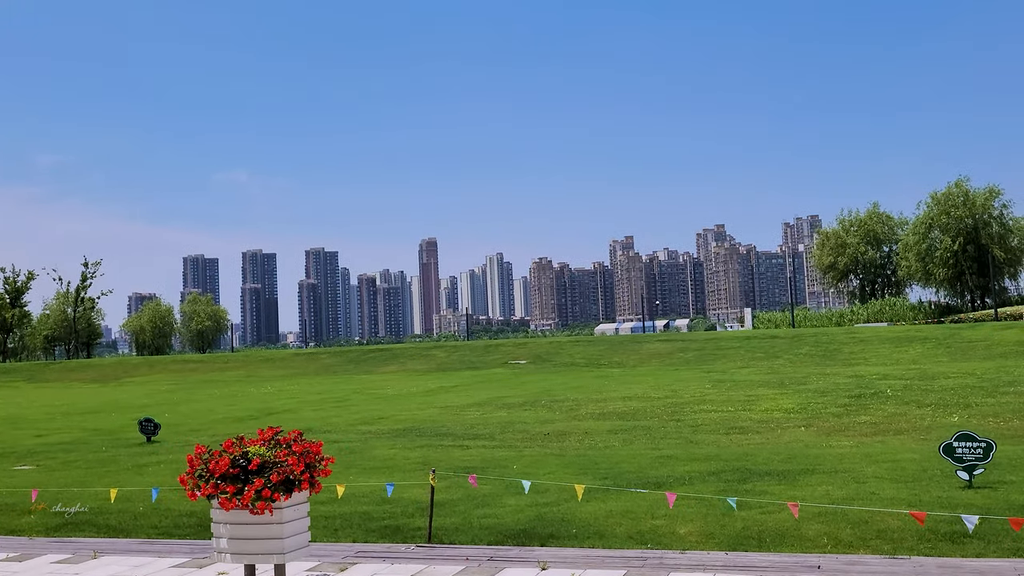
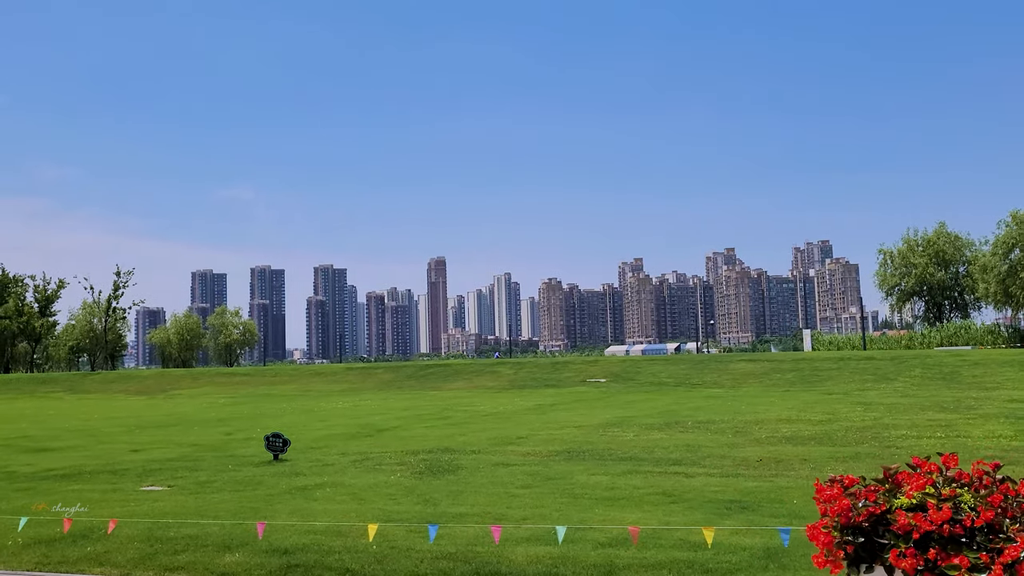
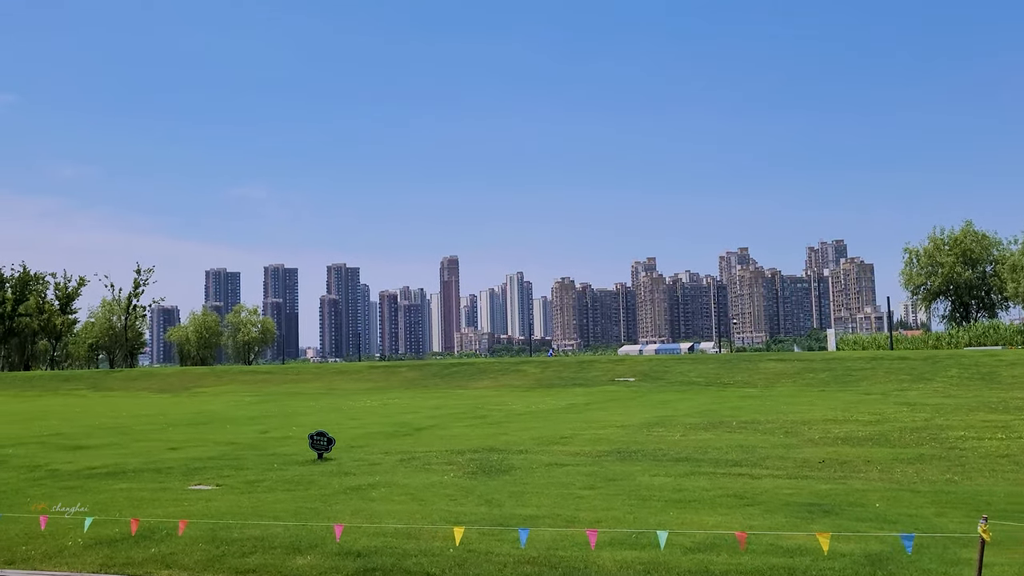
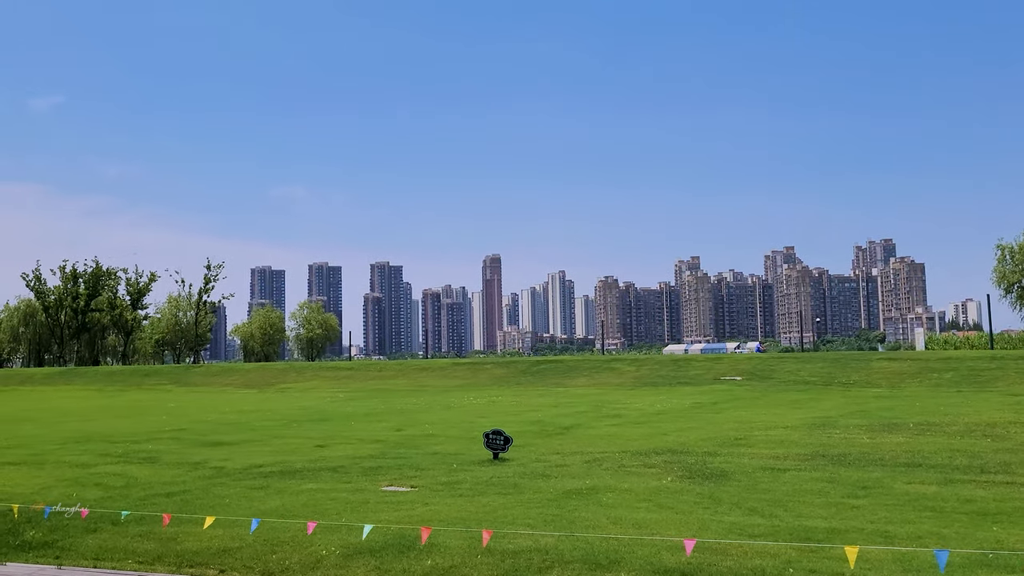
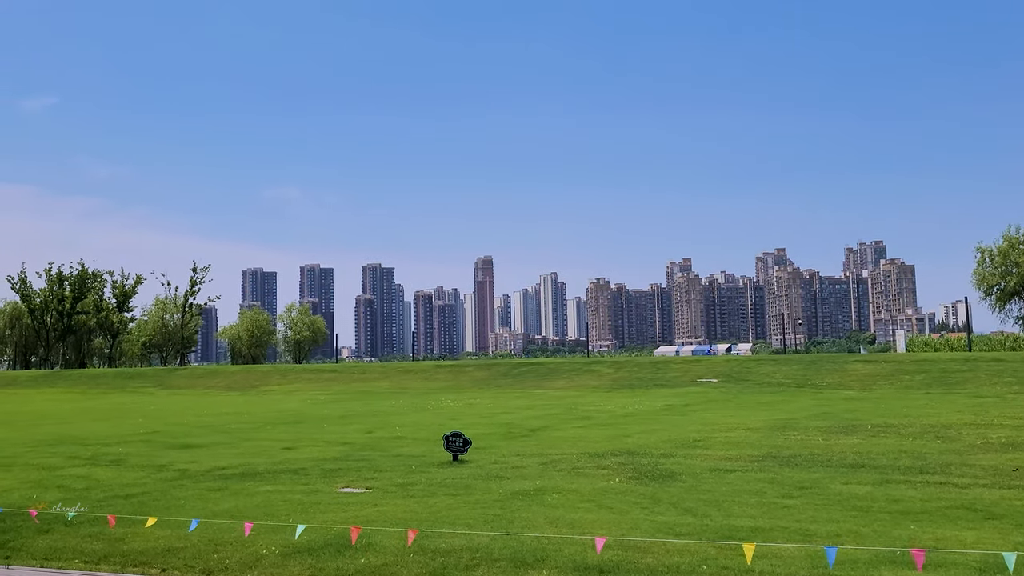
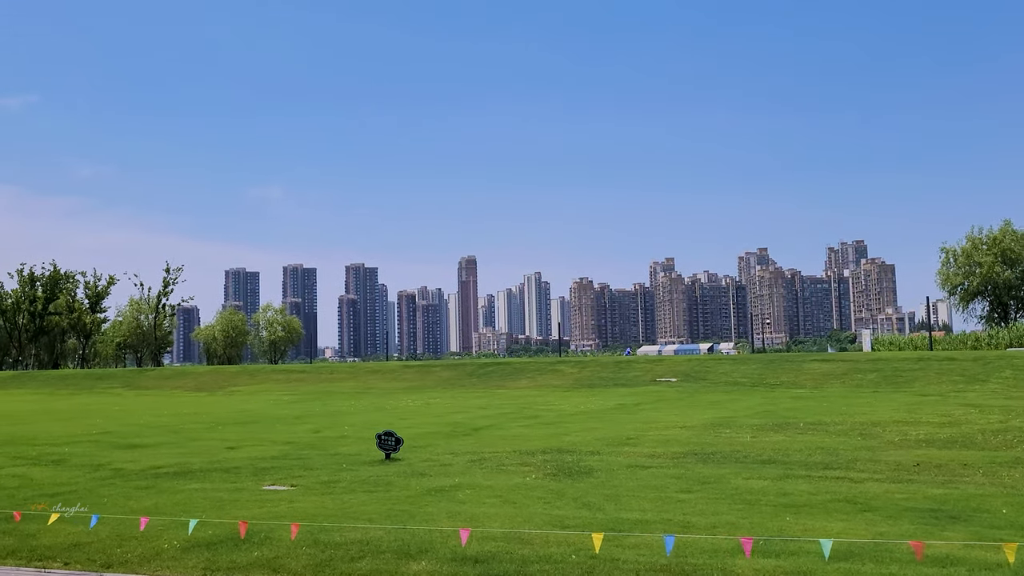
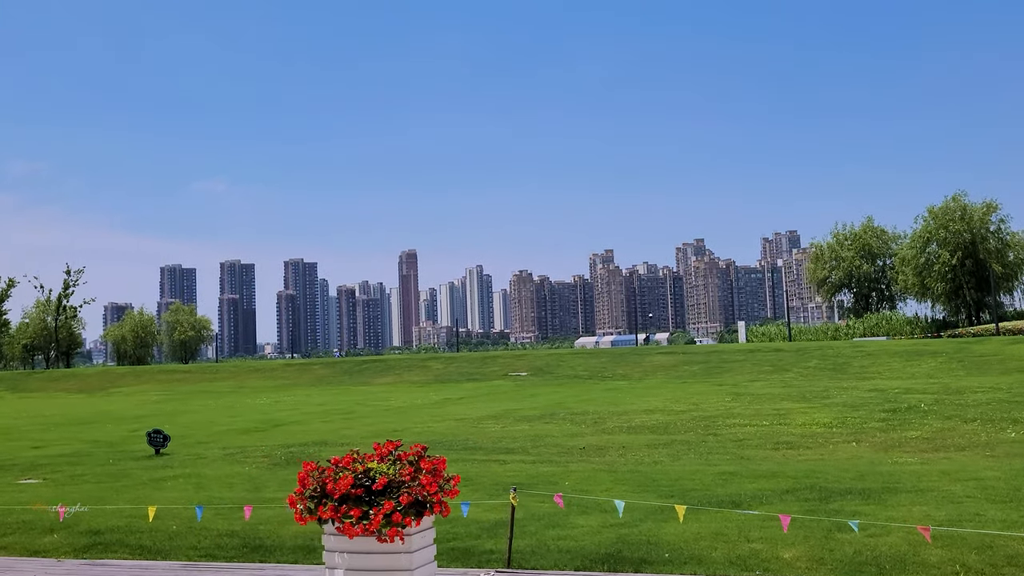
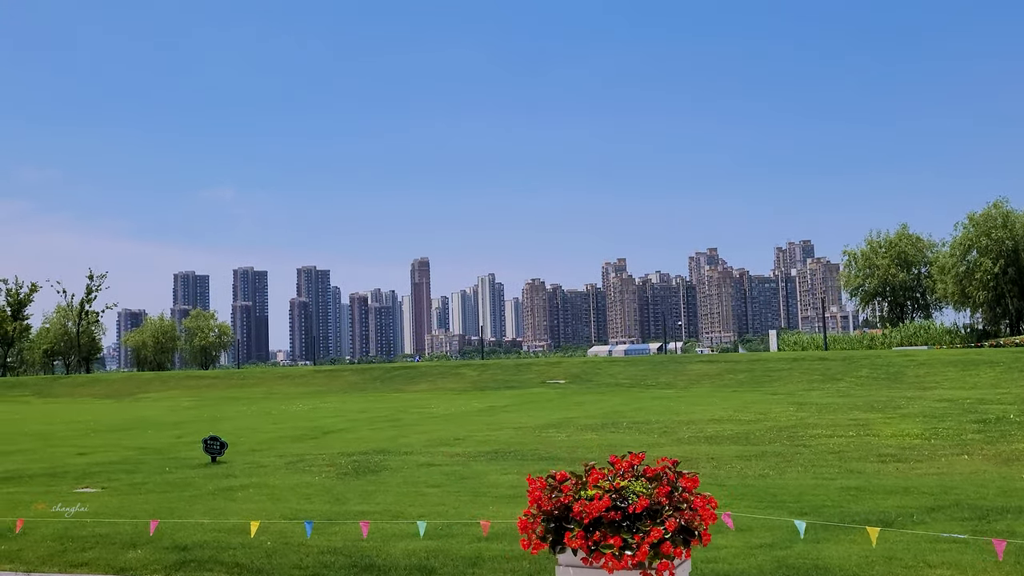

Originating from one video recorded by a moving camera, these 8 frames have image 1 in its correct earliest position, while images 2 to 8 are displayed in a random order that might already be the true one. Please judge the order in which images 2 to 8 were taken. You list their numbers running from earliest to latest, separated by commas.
7, 8, 2, 3, 6, 5, 4
